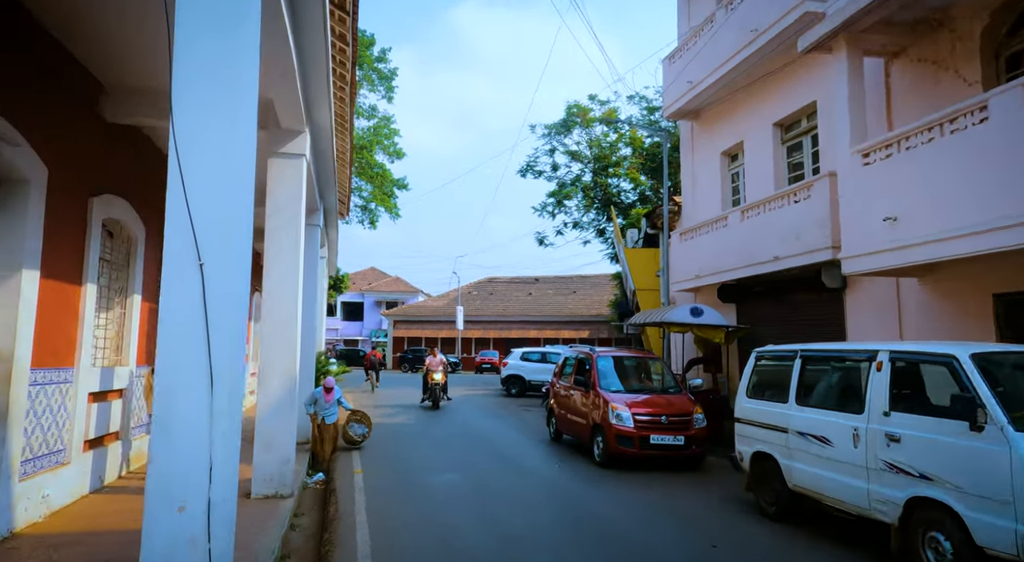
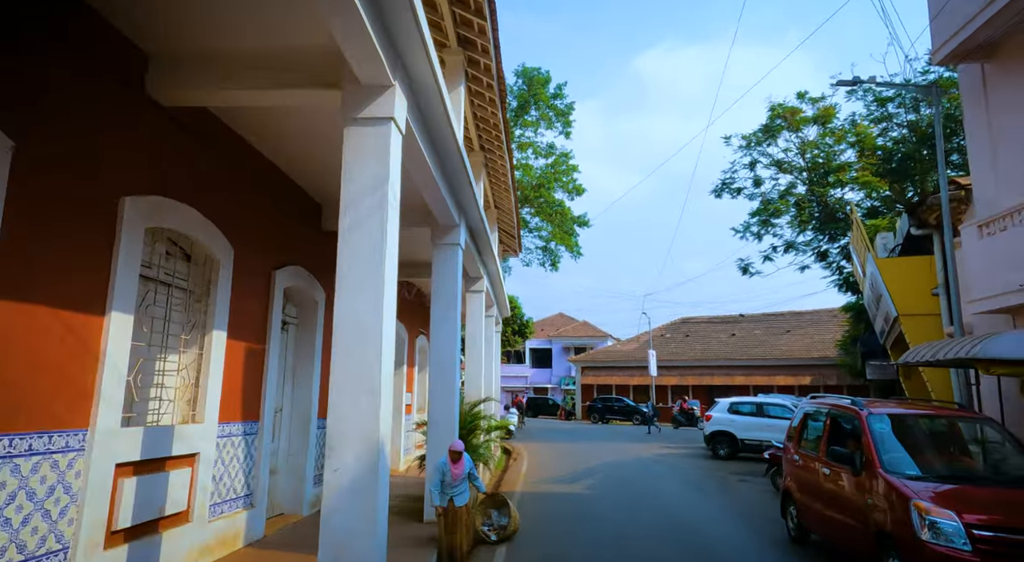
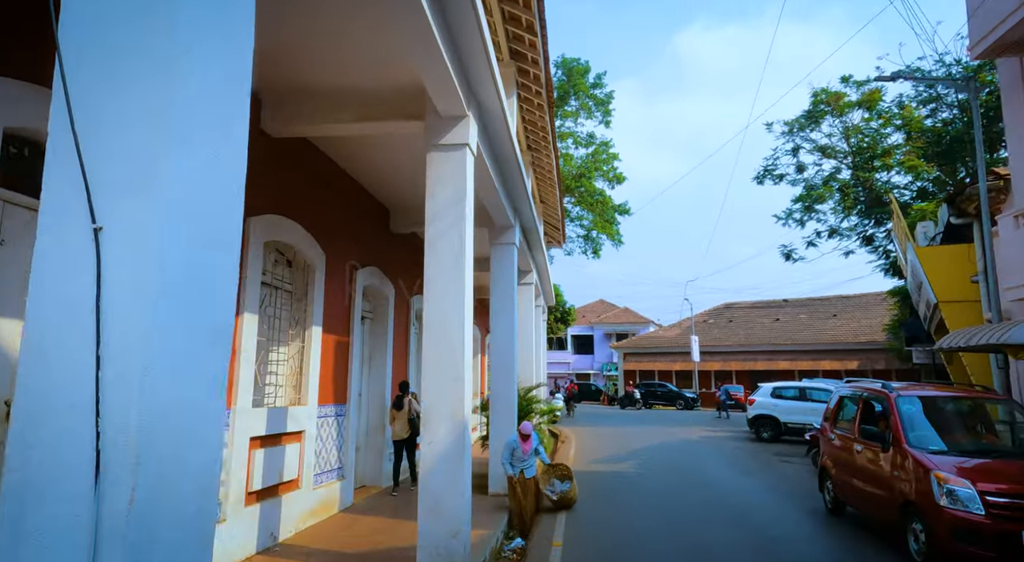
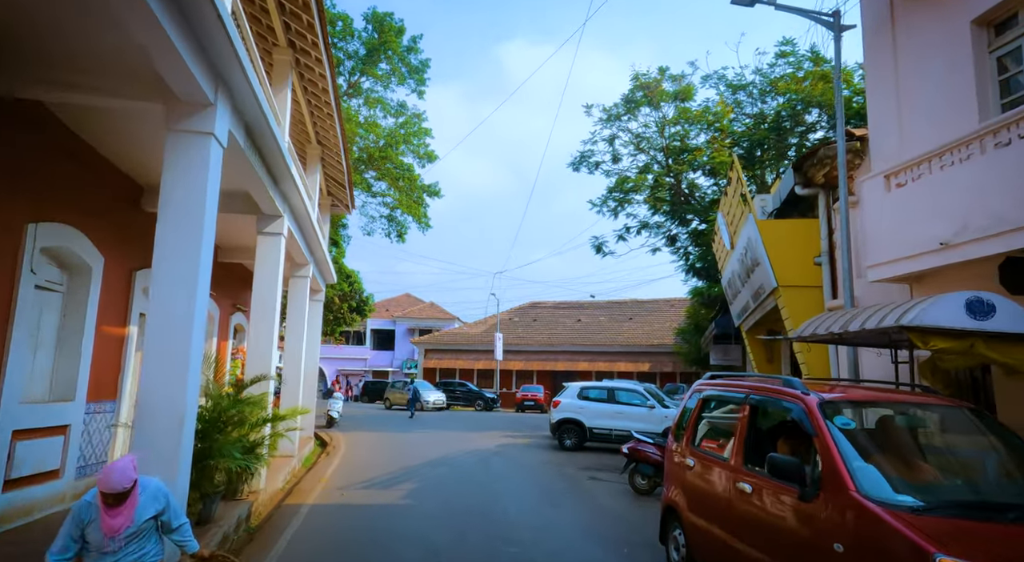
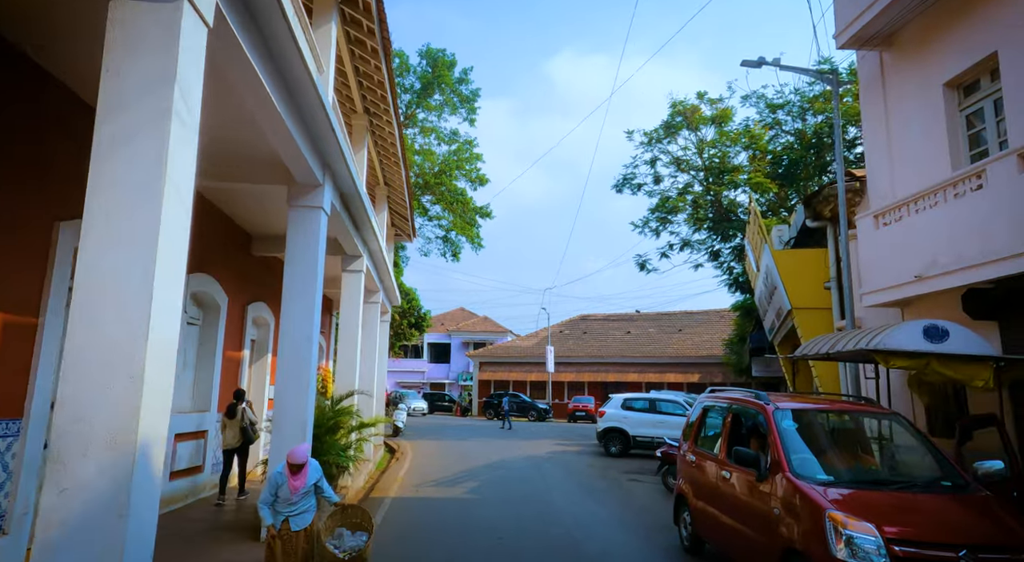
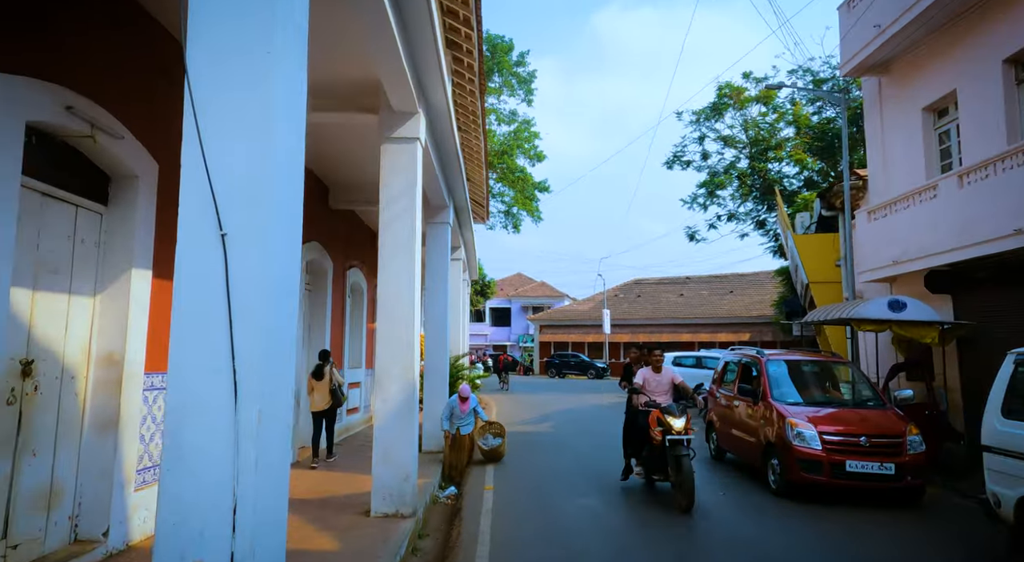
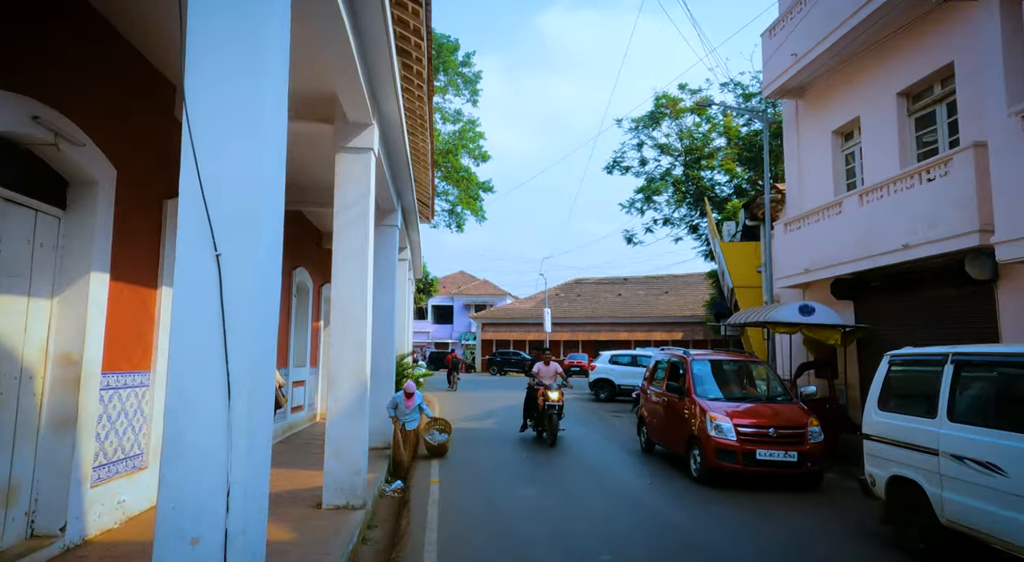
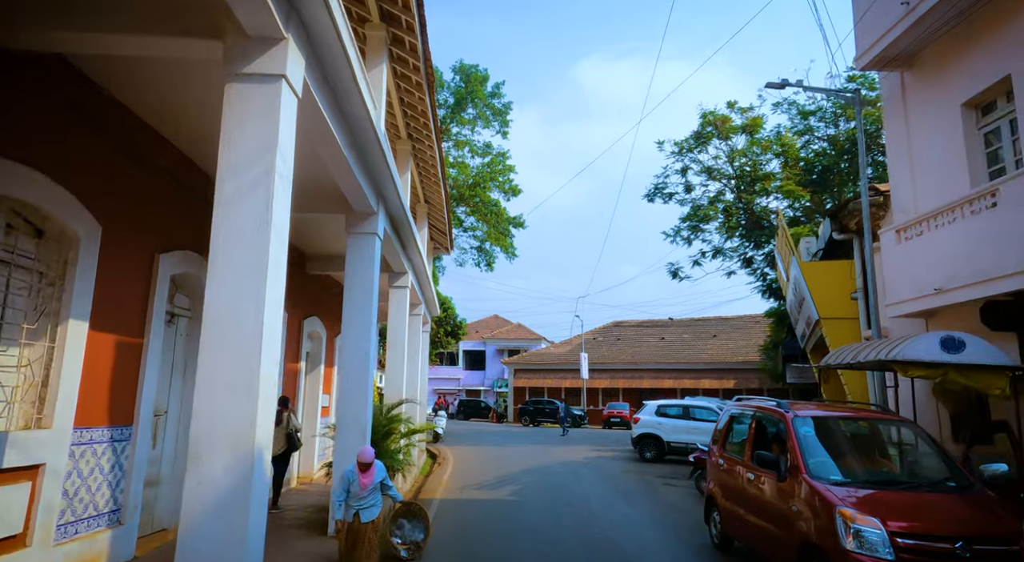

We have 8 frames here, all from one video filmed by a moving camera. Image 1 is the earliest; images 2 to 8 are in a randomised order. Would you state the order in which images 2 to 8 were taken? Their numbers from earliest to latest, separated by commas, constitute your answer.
7, 6, 3, 2, 8, 5, 4
